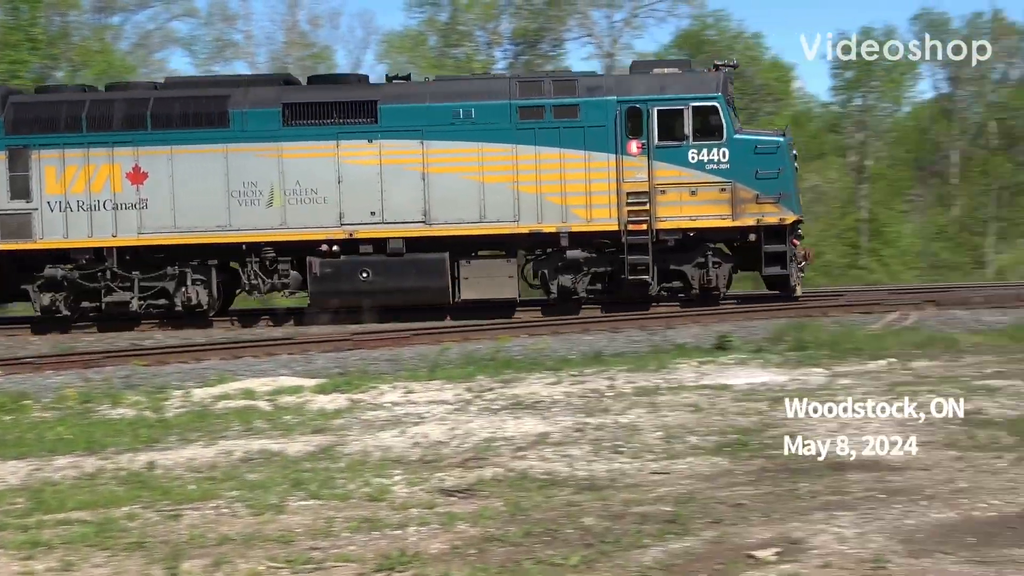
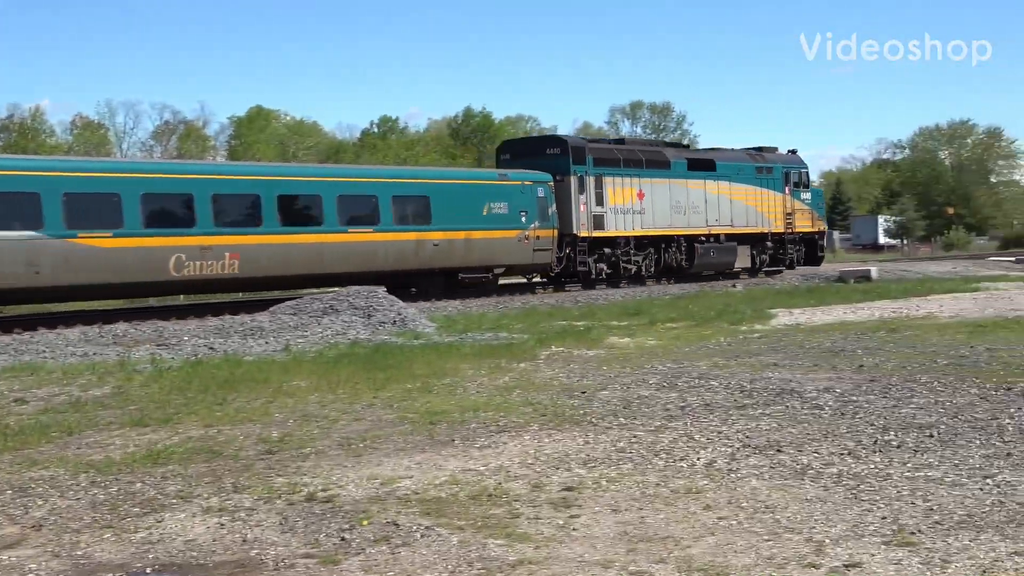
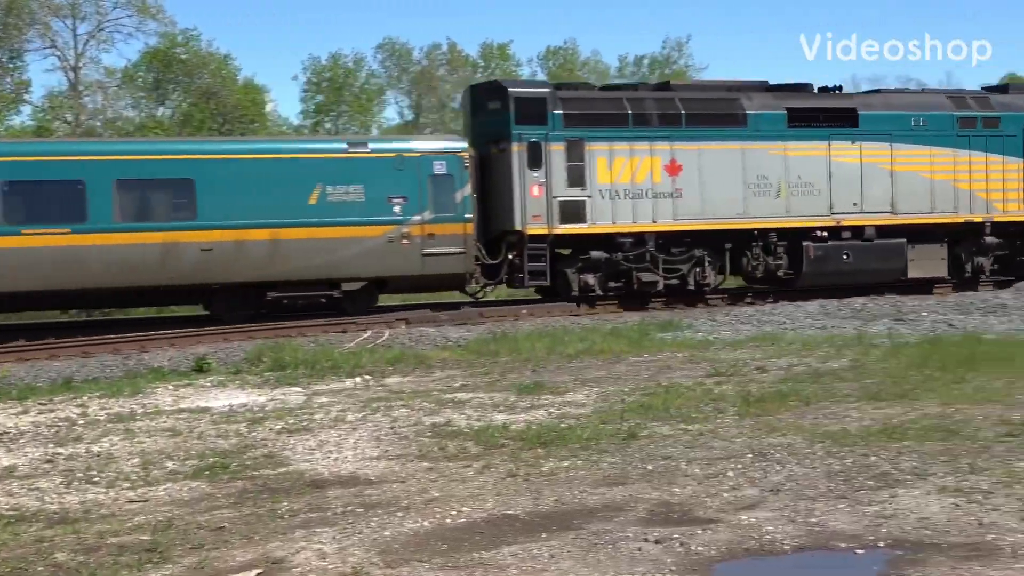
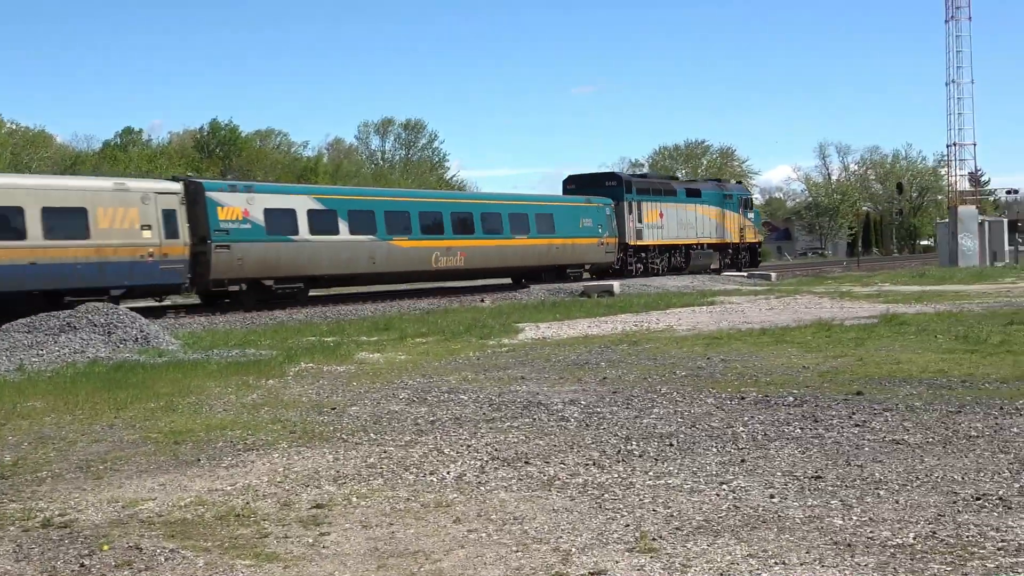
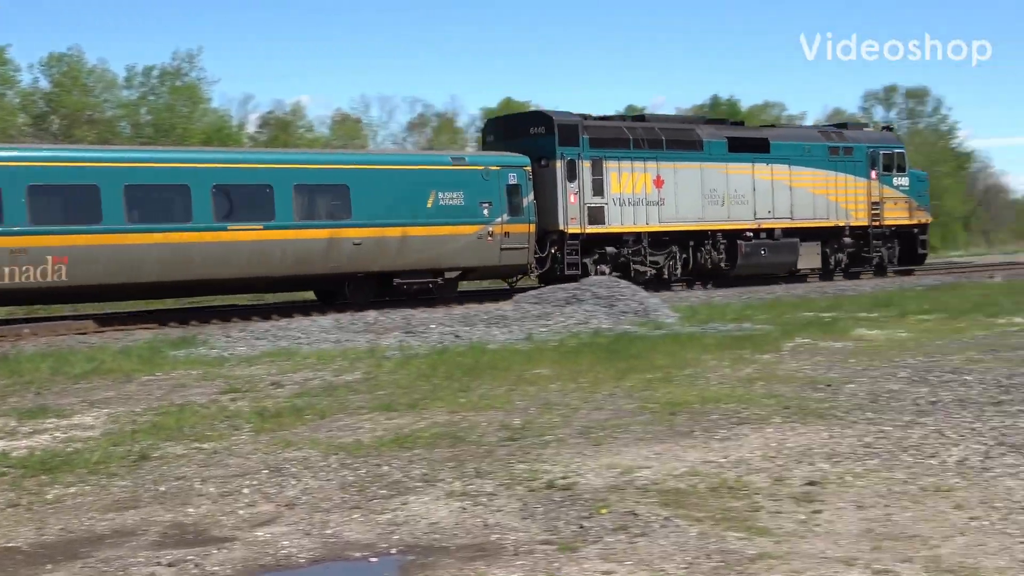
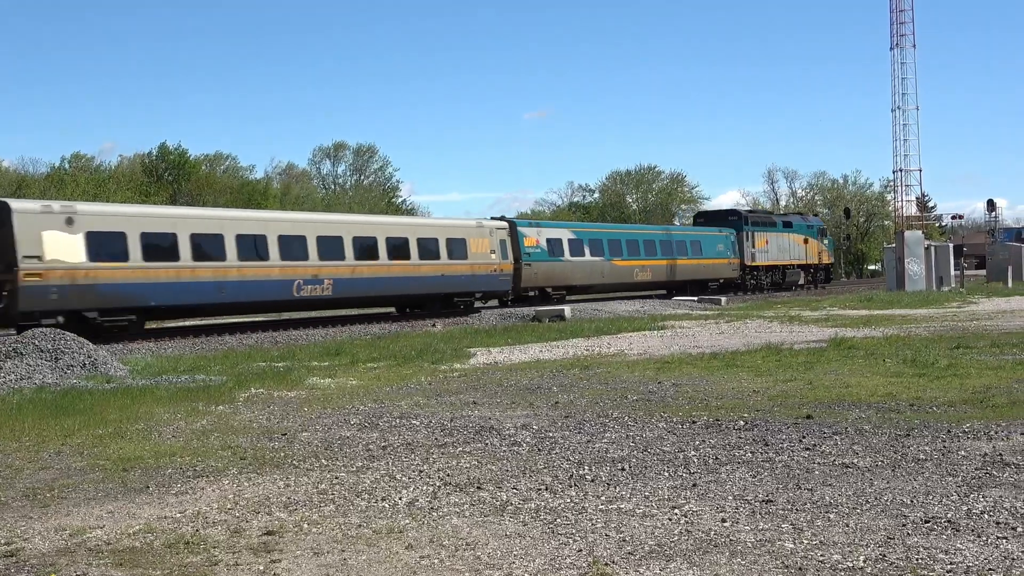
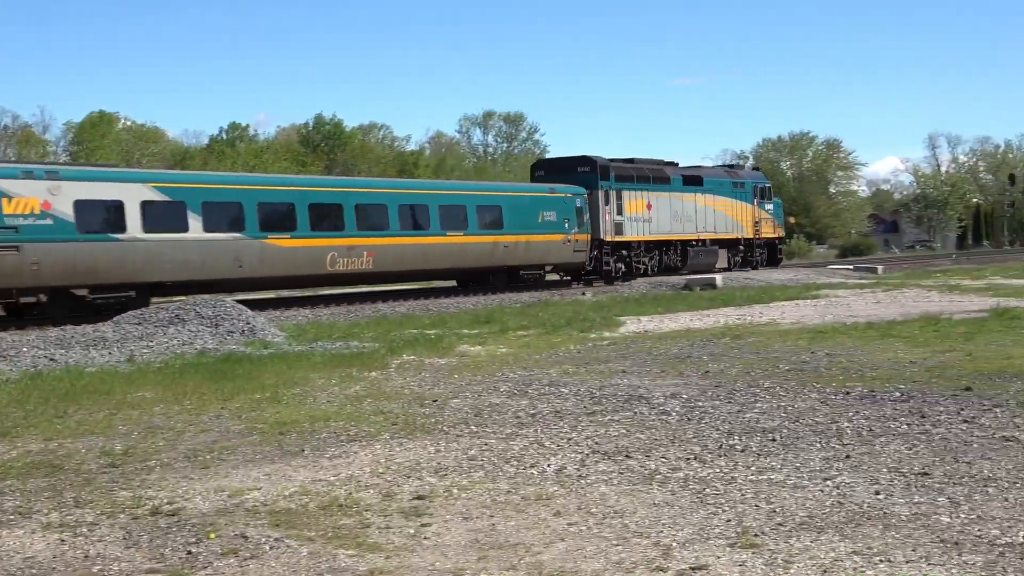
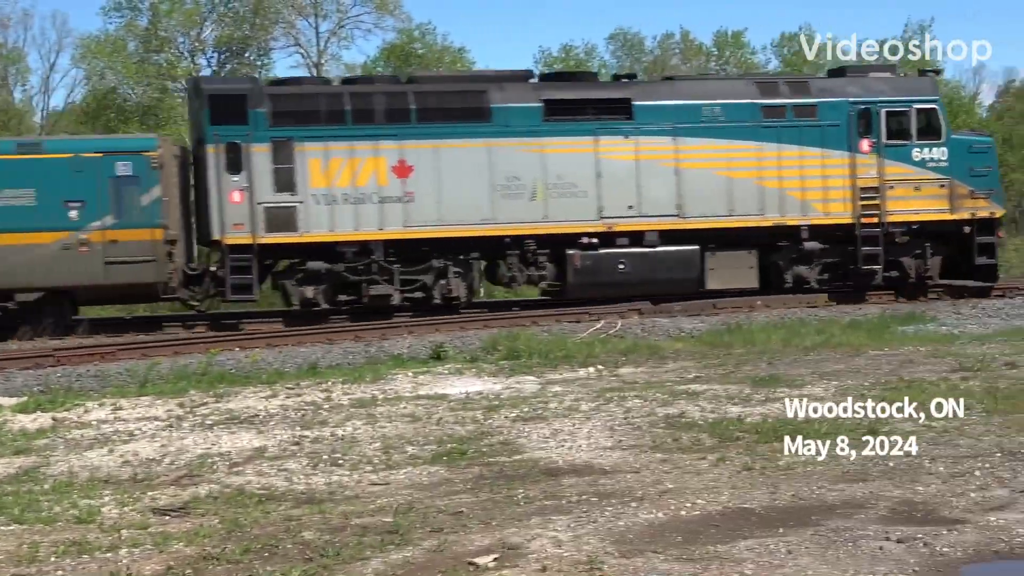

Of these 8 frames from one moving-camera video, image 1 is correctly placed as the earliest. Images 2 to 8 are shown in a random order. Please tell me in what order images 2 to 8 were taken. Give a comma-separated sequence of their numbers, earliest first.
8, 3, 5, 2, 7, 4, 6
